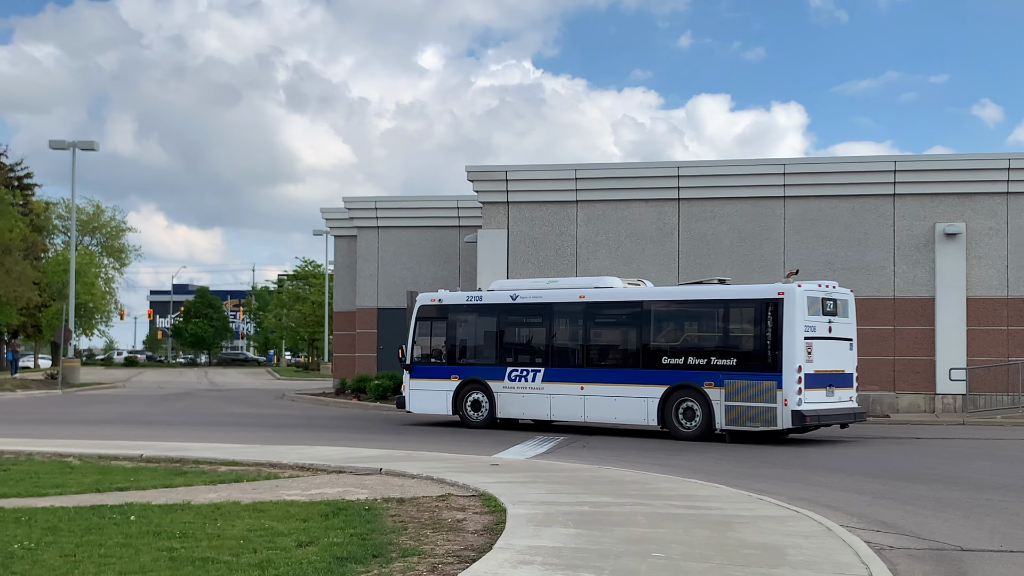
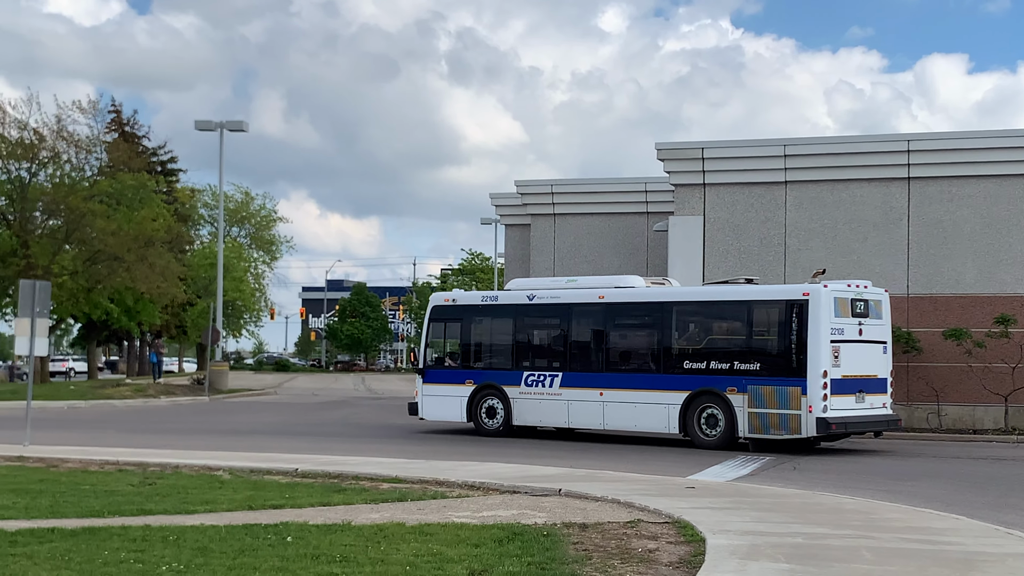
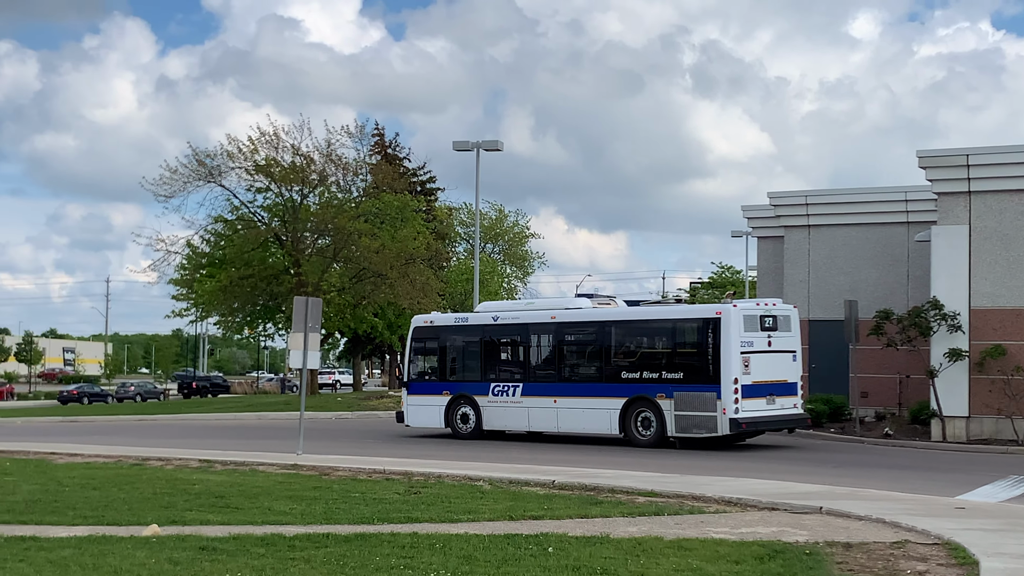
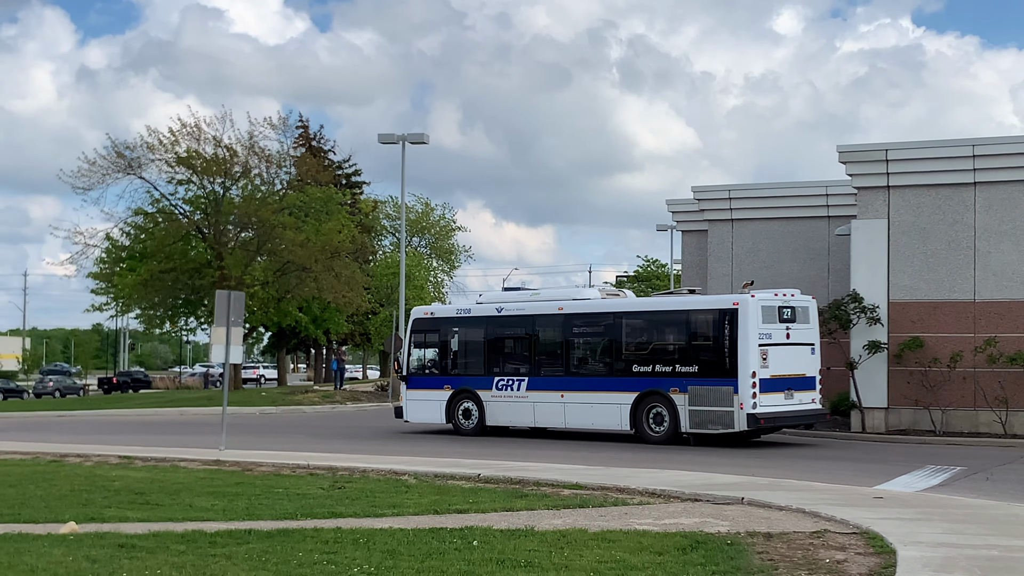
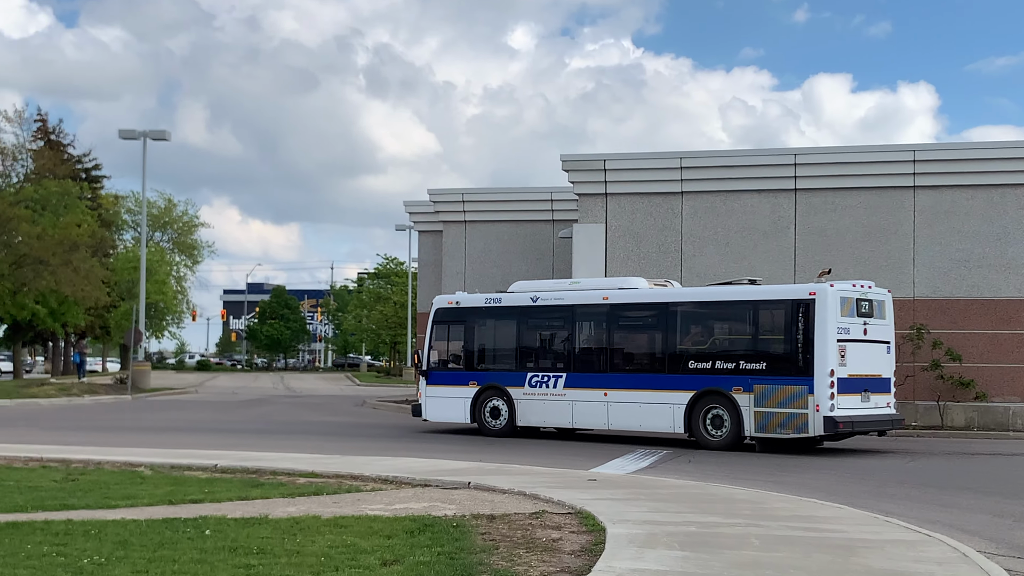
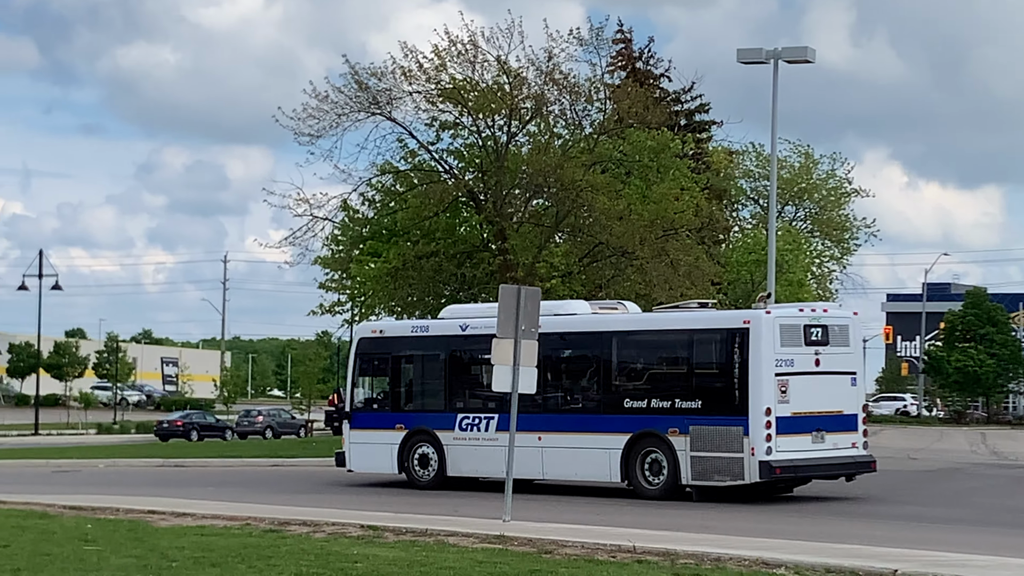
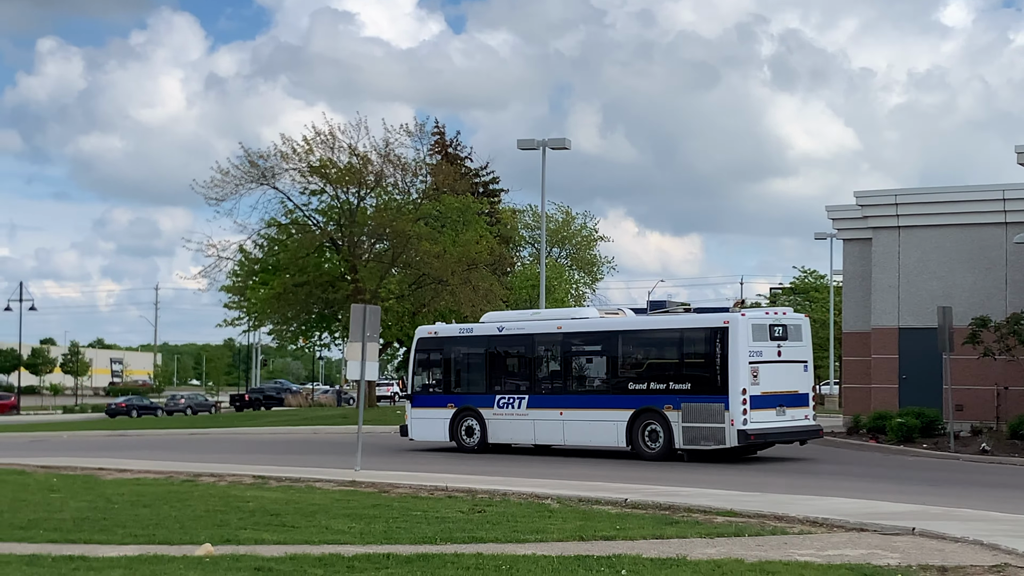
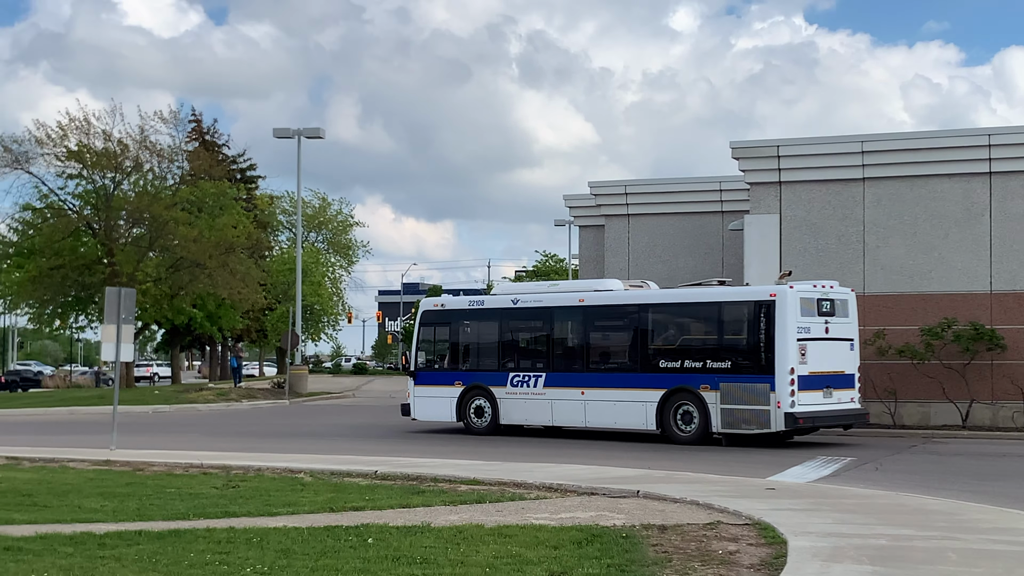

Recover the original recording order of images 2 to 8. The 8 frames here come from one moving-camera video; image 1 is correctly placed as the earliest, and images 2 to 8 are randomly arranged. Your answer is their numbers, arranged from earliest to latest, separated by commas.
5, 2, 8, 4, 3, 7, 6
